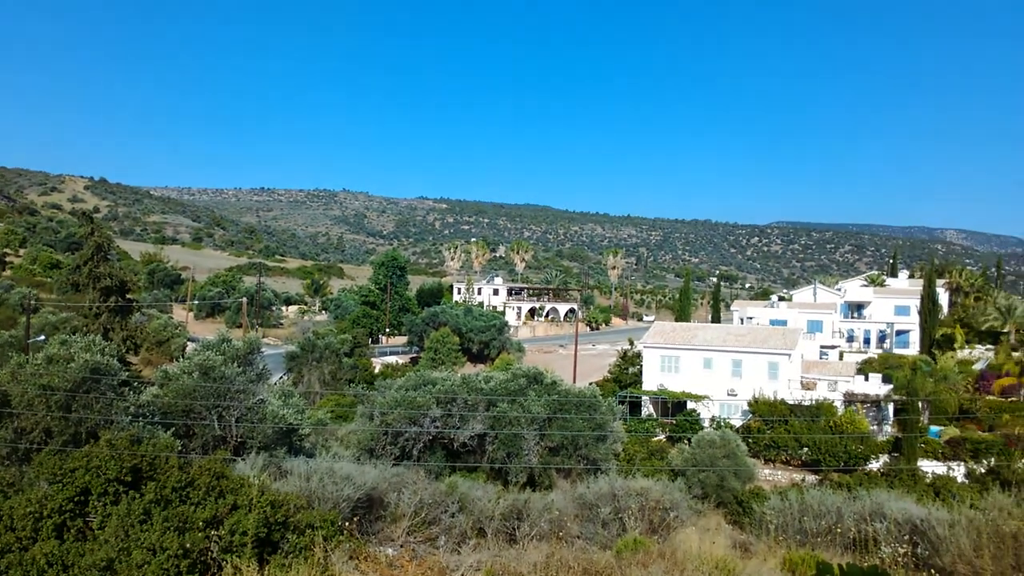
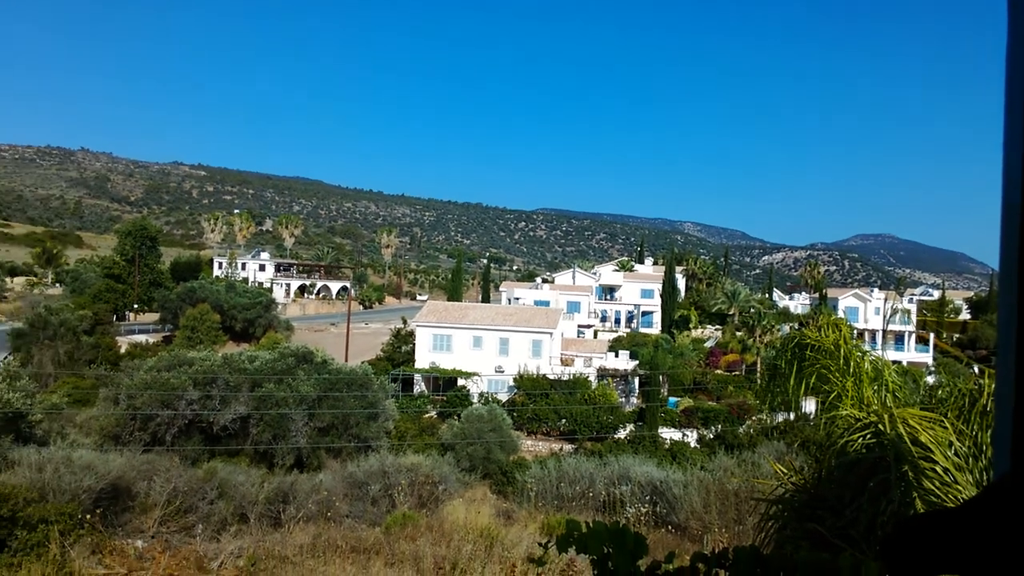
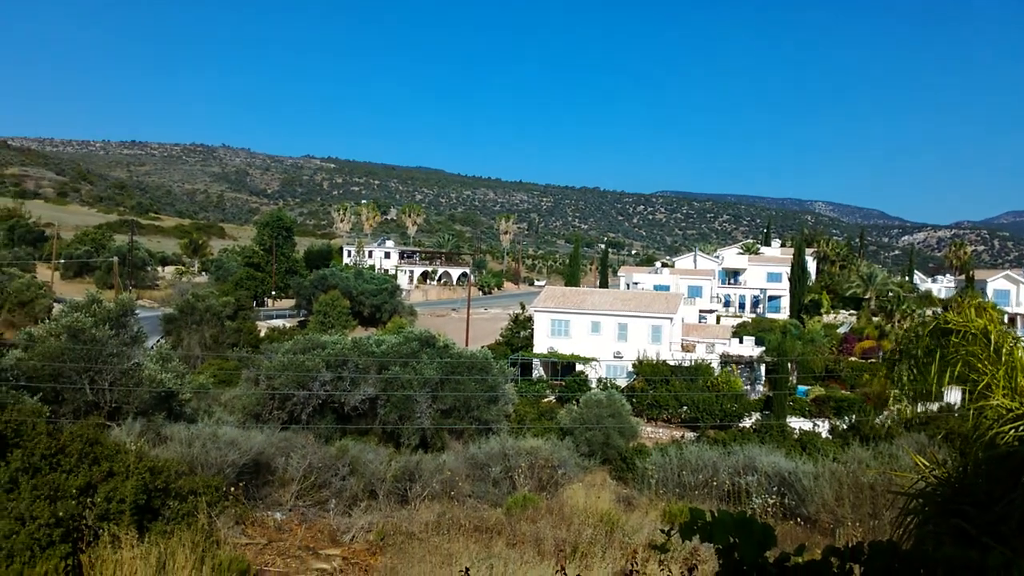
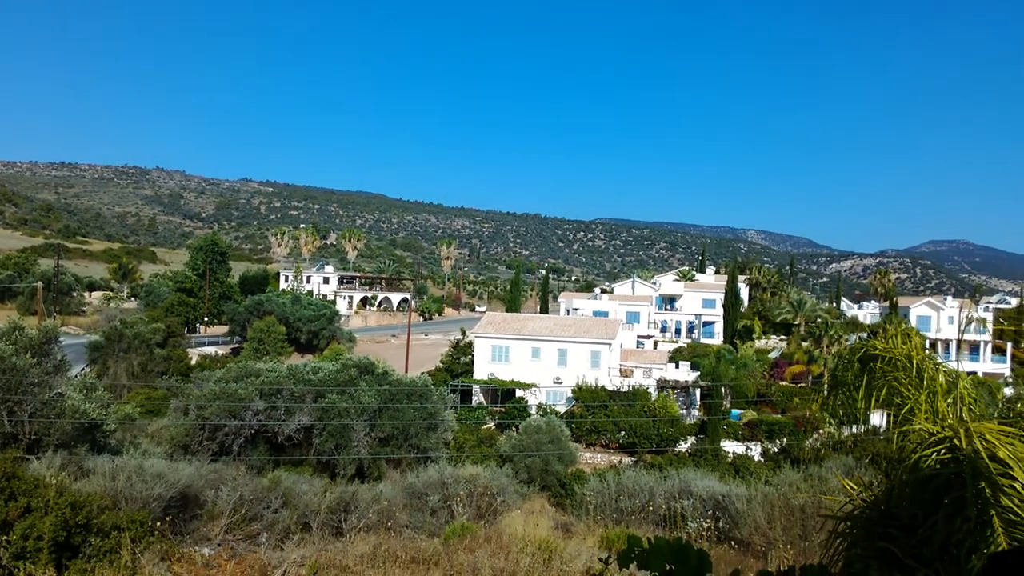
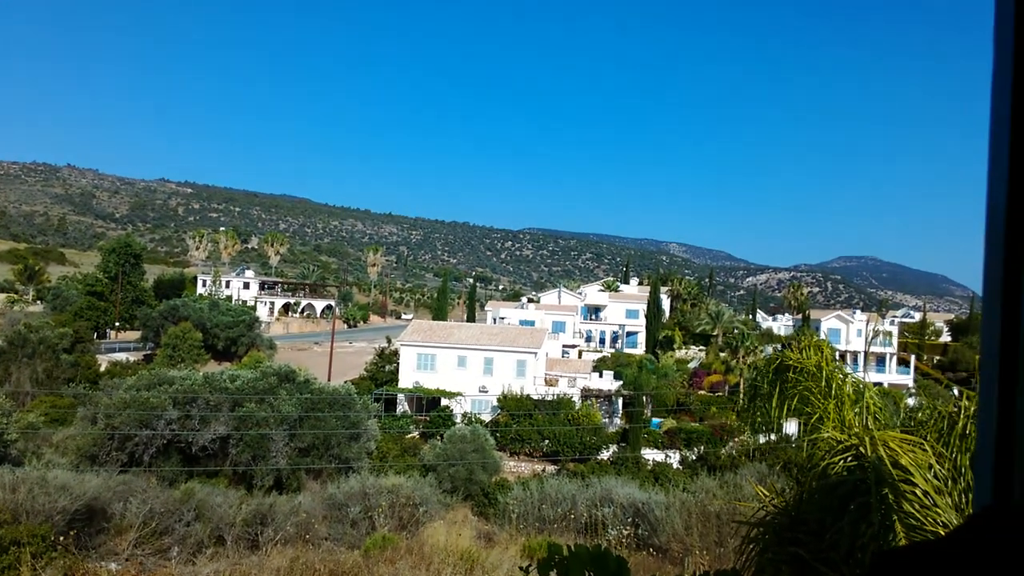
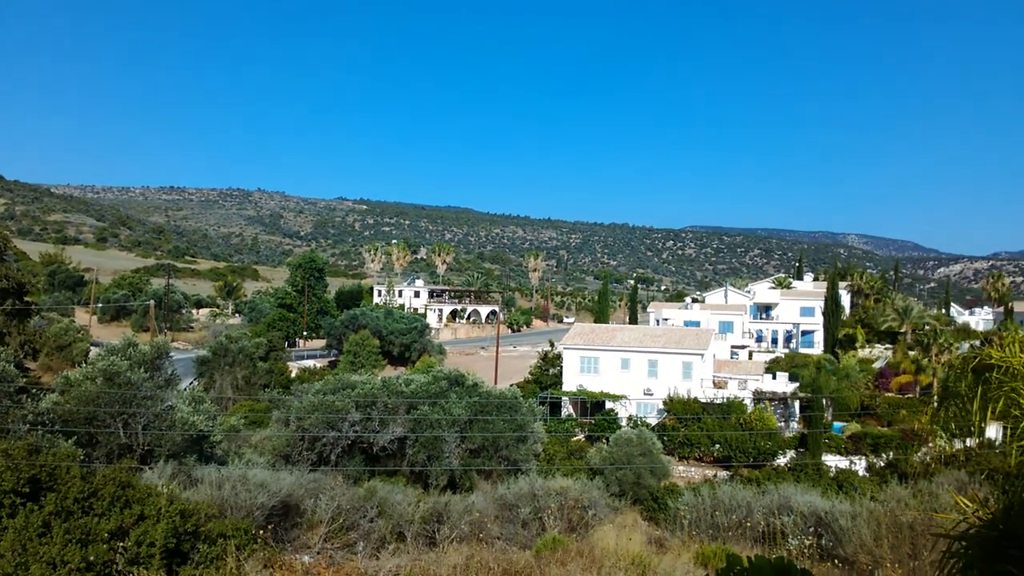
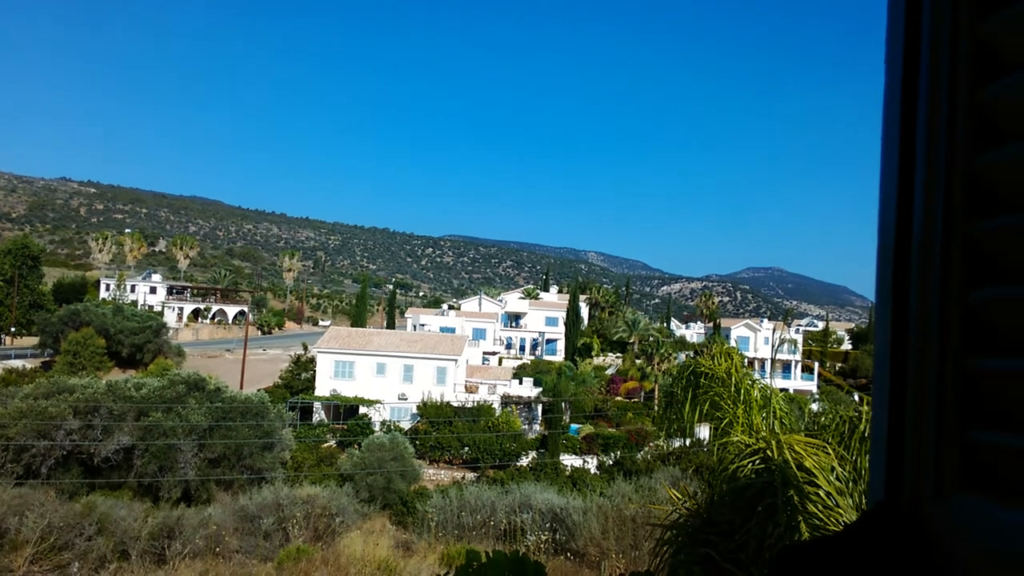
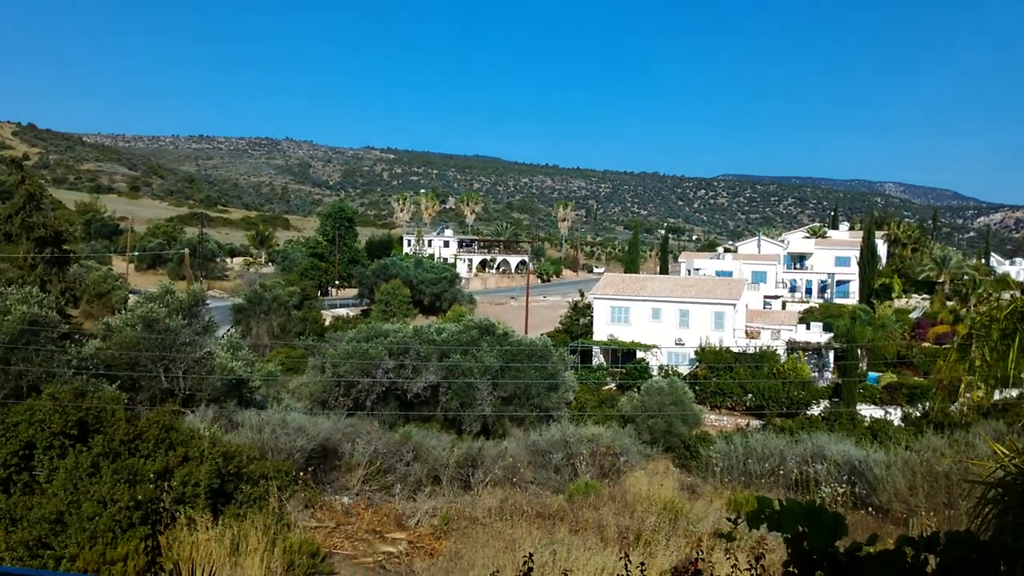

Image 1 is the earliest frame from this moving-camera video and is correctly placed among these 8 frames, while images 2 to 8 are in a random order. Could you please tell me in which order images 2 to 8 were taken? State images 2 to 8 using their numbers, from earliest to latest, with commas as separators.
6, 4, 5, 7, 2, 3, 8
